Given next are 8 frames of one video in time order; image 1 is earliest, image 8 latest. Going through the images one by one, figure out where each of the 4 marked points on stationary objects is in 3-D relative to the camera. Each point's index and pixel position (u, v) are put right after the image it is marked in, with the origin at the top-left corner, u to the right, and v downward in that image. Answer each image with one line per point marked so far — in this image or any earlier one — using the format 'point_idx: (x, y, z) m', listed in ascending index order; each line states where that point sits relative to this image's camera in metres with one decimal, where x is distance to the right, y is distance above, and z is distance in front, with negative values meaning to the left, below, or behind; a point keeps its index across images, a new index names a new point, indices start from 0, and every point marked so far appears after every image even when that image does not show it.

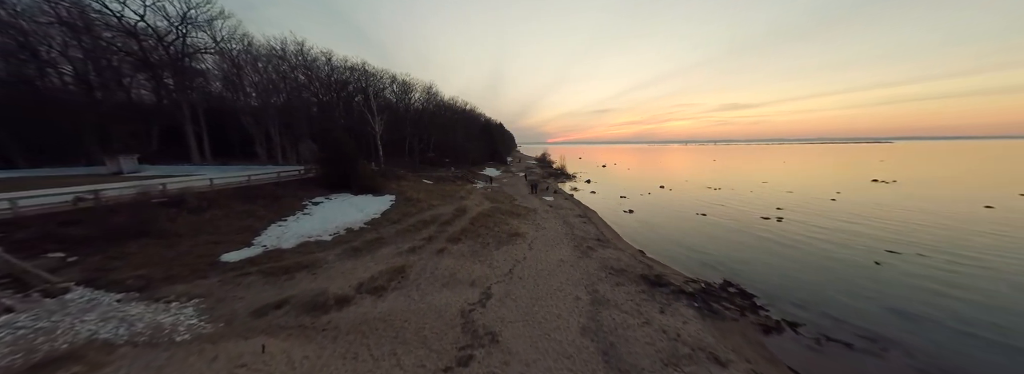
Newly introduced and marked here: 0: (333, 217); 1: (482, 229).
0: (-14.3, -2.4, +18.8) m
1: (-2.3, -3.4, +18.6) m
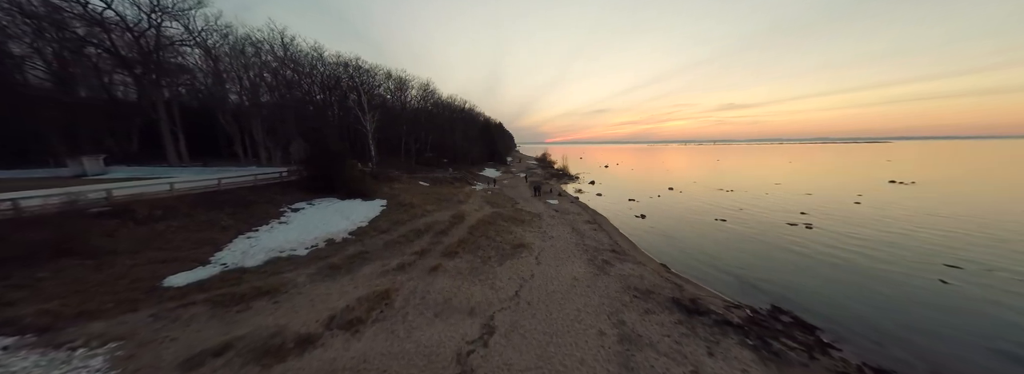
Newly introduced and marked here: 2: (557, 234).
0: (-14.0, -2.8, +16.6) m
1: (-2.1, -3.7, +16.4) m
2: (+3.7, -3.9, +19.3) m
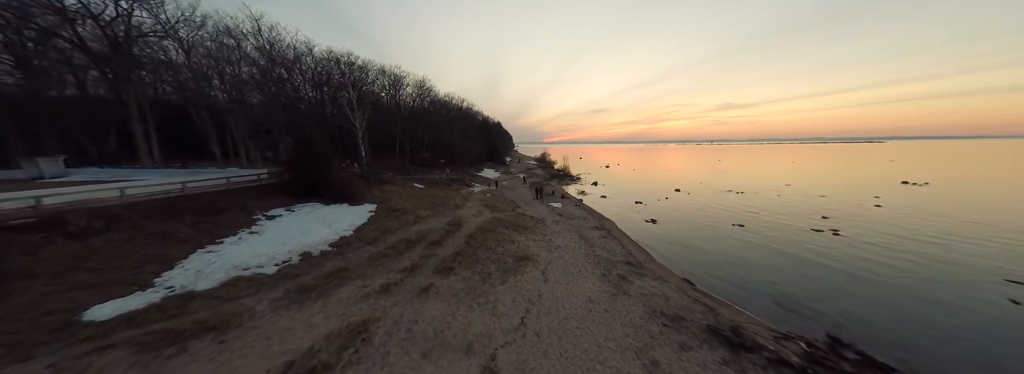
0: (-13.8, -3.1, +14.6) m
1: (-1.9, -4.0, +14.5) m
2: (+3.9, -4.2, +17.4) m
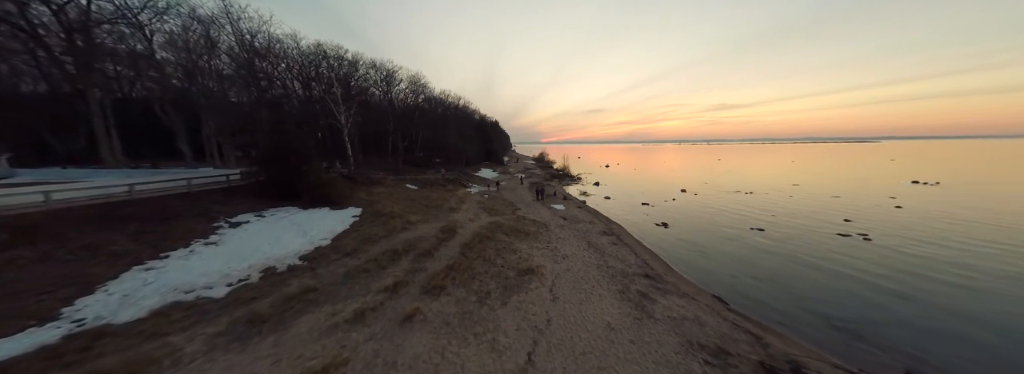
0: (-13.7, -3.3, +12.5) m
1: (-1.8, -4.2, +12.6) m
2: (+3.9, -4.3, +15.5) m
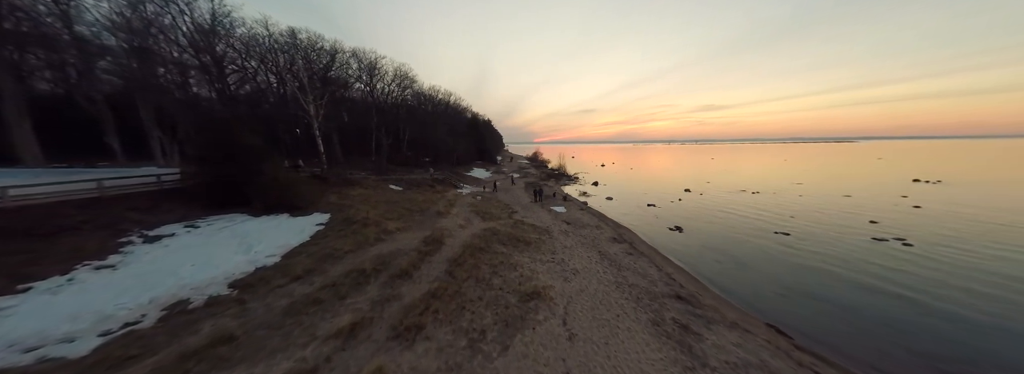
0: (-13.7, -3.4, +9.4) m
1: (-1.7, -4.2, +9.8) m
2: (+3.9, -4.3, +13.0) m
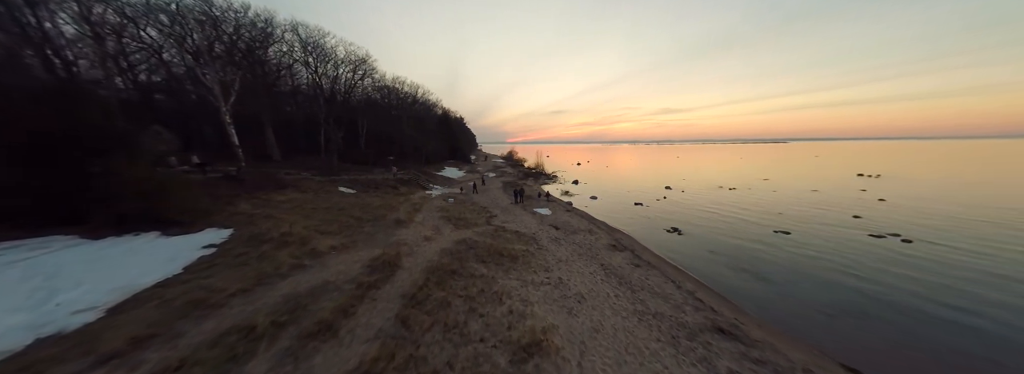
0: (-13.9, -3.6, +4.5) m
1: (-2.1, -4.2, +6.2) m
2: (+3.2, -4.2, +10.0) m
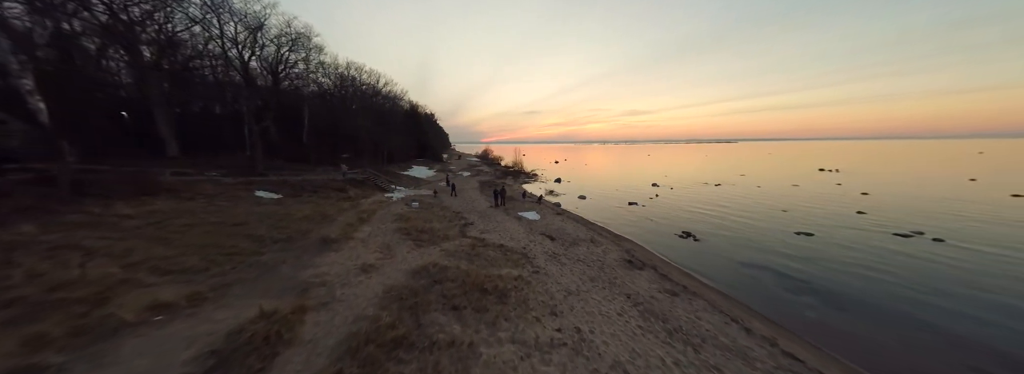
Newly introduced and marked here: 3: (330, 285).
0: (-13.5, -3.8, -1.1) m
1: (-1.9, -4.3, +1.9) m
2: (+2.9, -4.2, +6.2) m
3: (-5.8, -3.0, +7.4) m
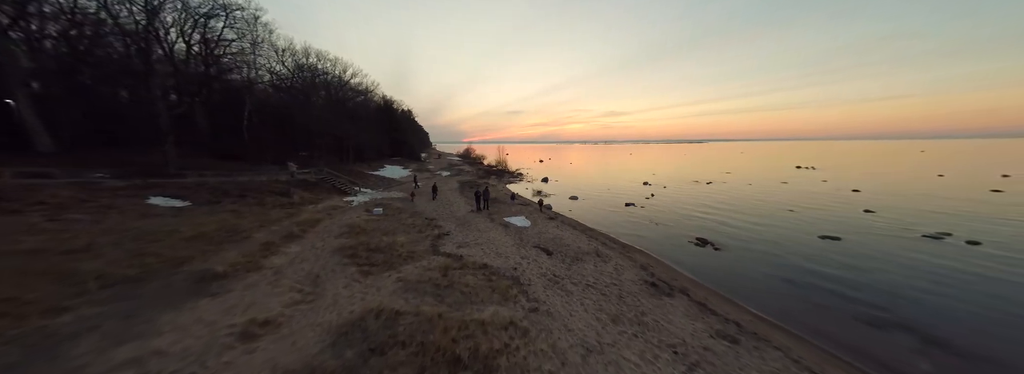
0: (-13.0, -4.0, -5.1) m
1: (-1.6, -4.3, -1.3) m
2: (+2.9, -4.2, +3.3) m
3: (-5.9, -3.2, +3.9) m
